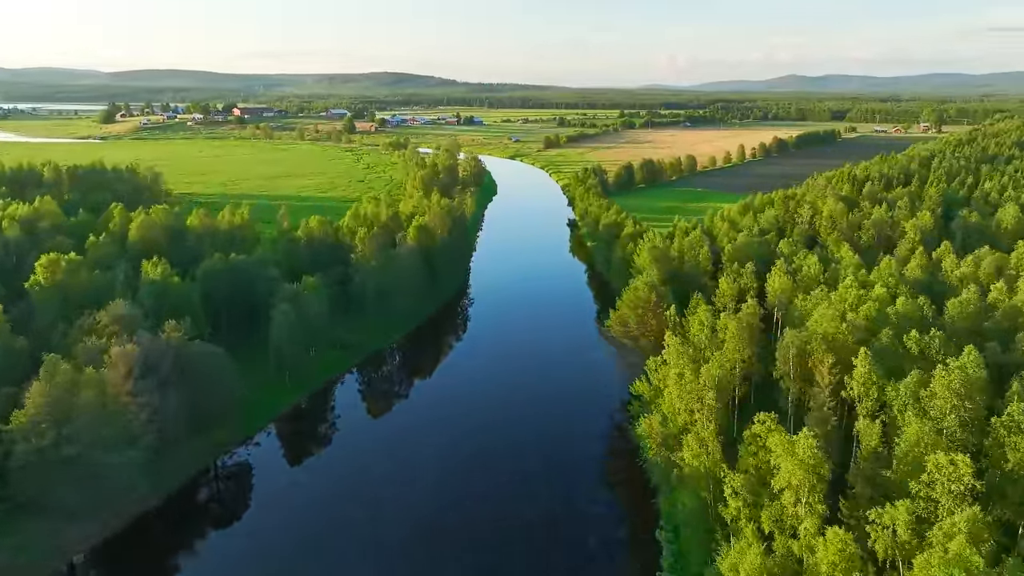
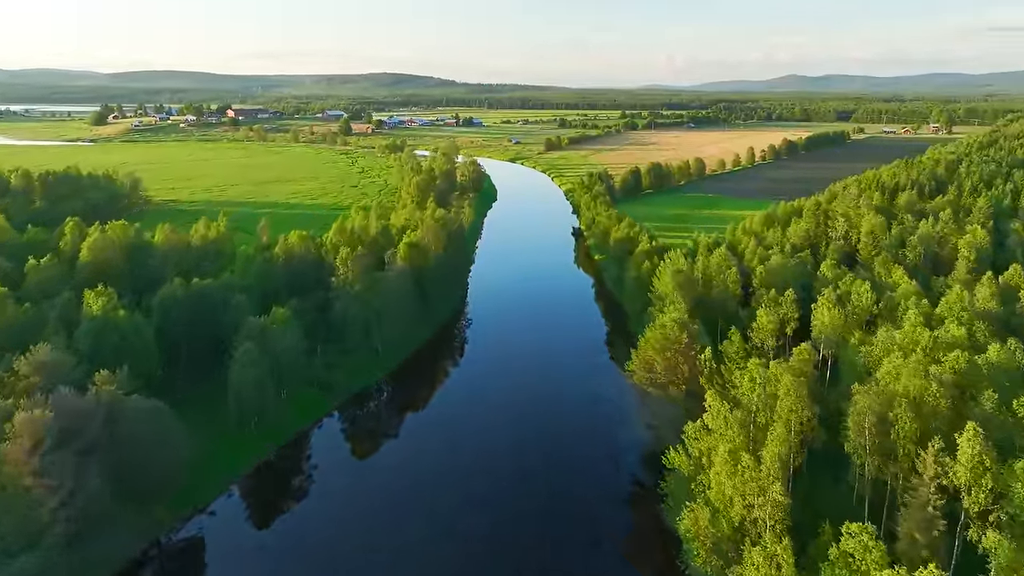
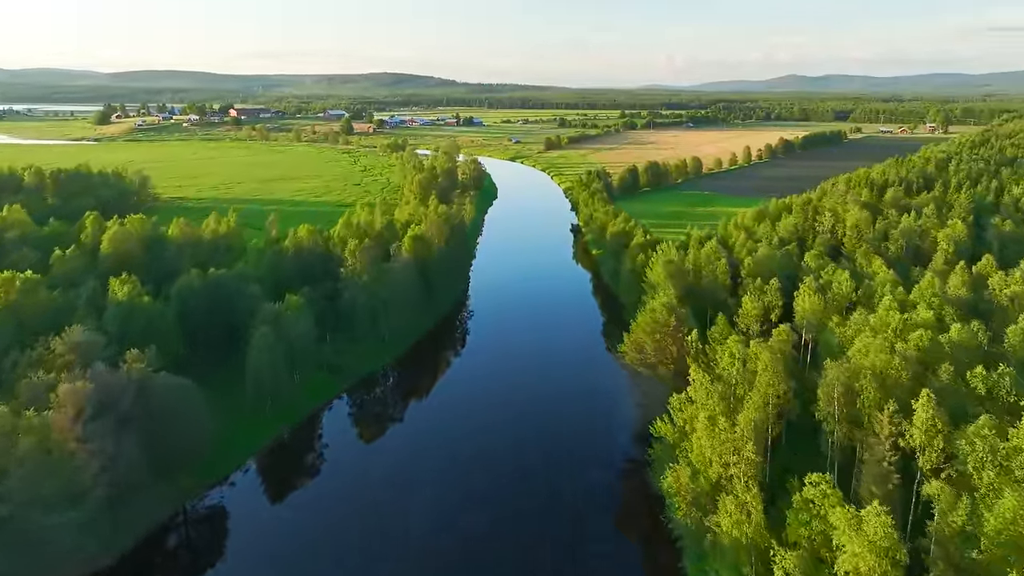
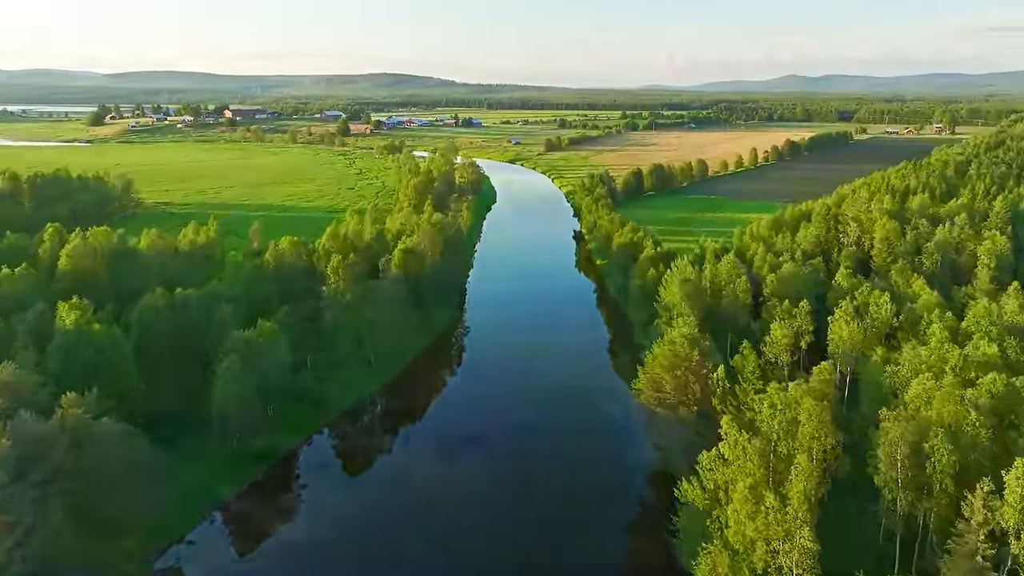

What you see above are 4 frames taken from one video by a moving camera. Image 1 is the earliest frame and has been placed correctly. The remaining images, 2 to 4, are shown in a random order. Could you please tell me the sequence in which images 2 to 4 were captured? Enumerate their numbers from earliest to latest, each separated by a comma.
3, 2, 4
